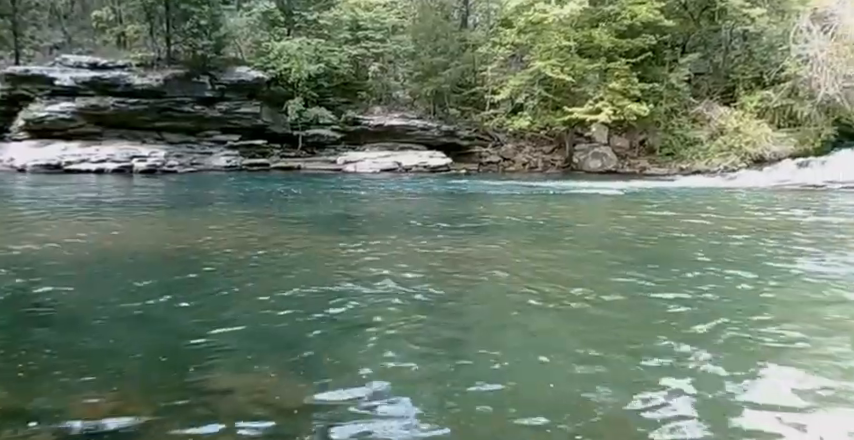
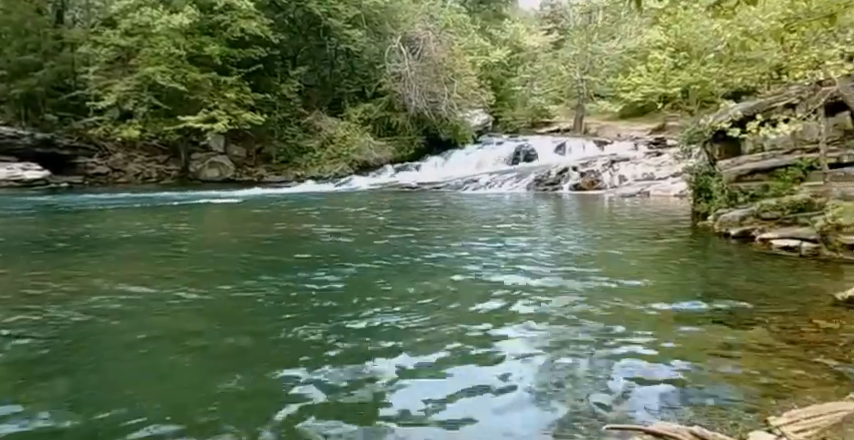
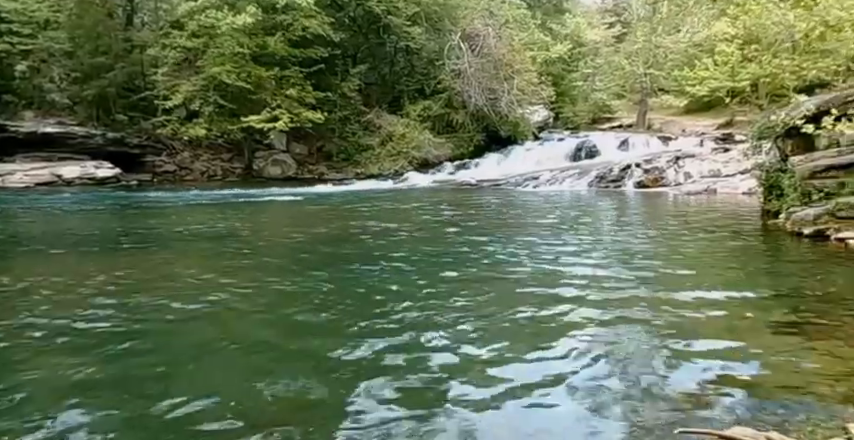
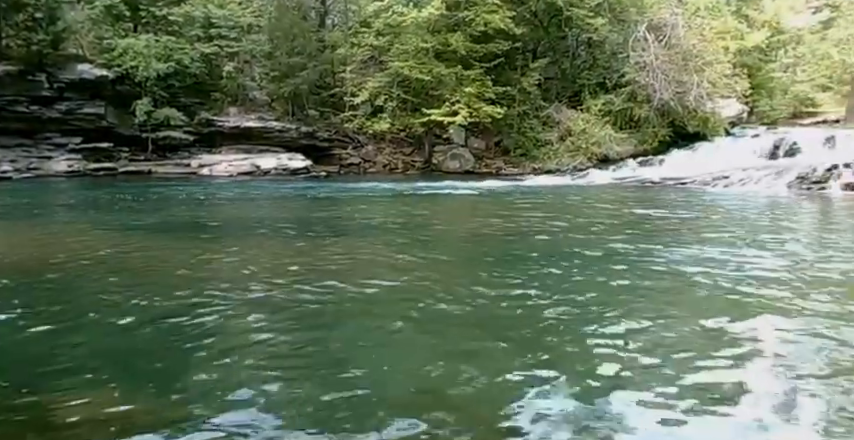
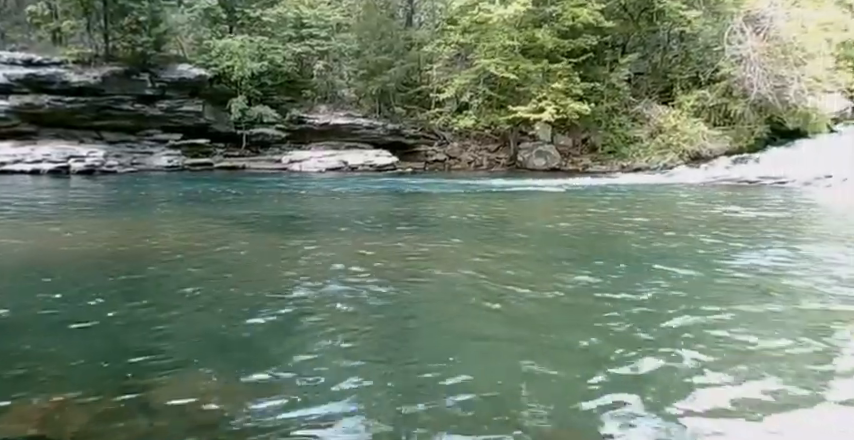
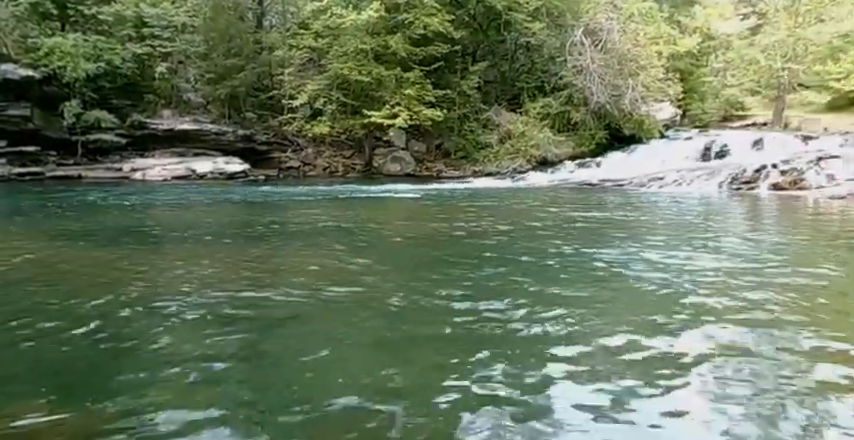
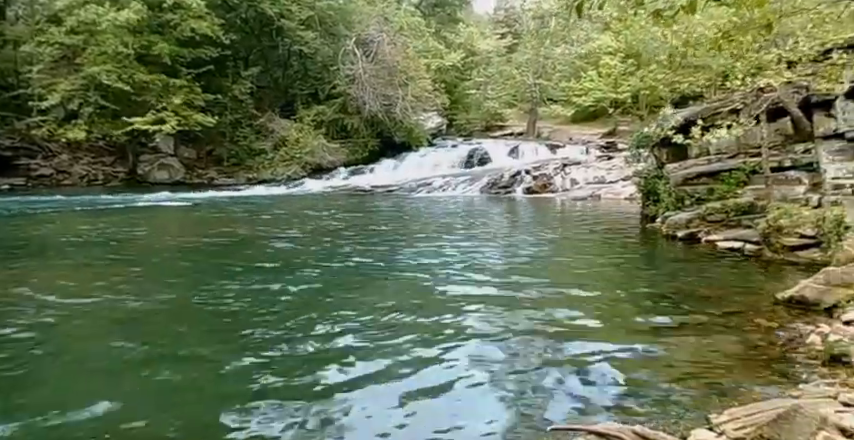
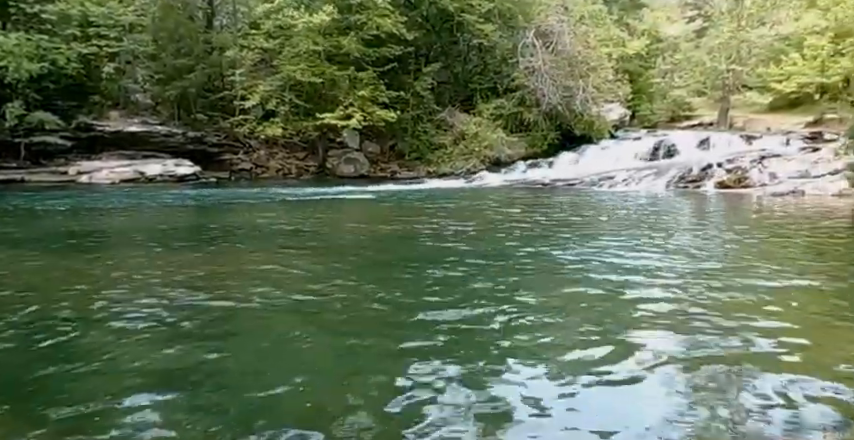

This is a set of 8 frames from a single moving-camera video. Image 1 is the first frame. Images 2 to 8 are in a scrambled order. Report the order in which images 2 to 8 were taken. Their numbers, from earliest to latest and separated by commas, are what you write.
5, 4, 6, 8, 3, 2, 7
